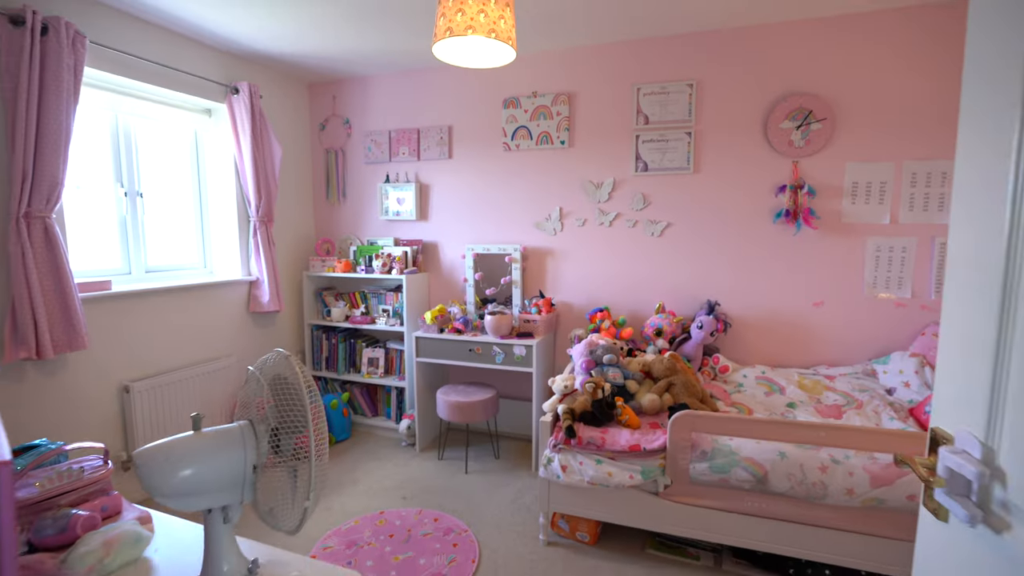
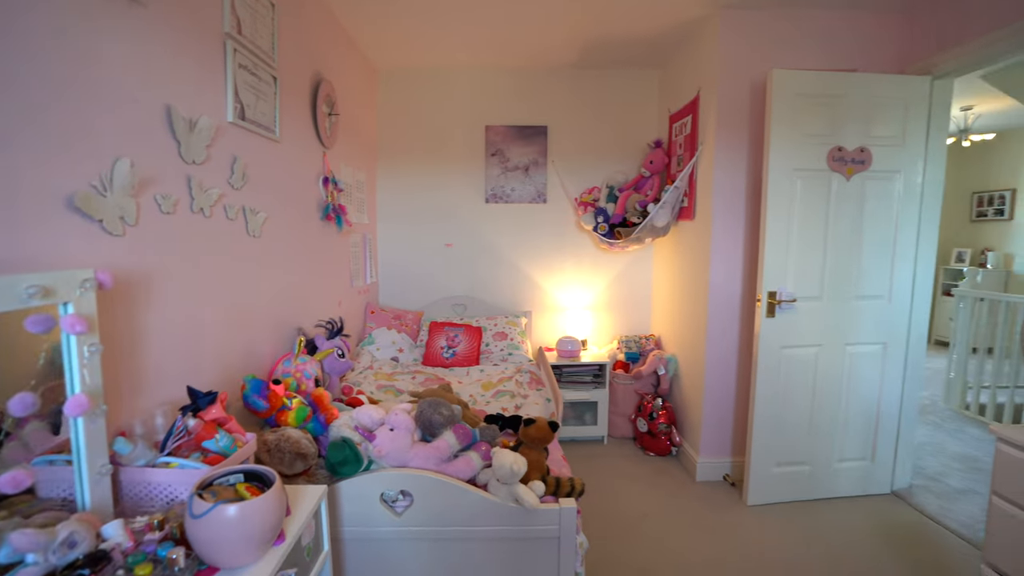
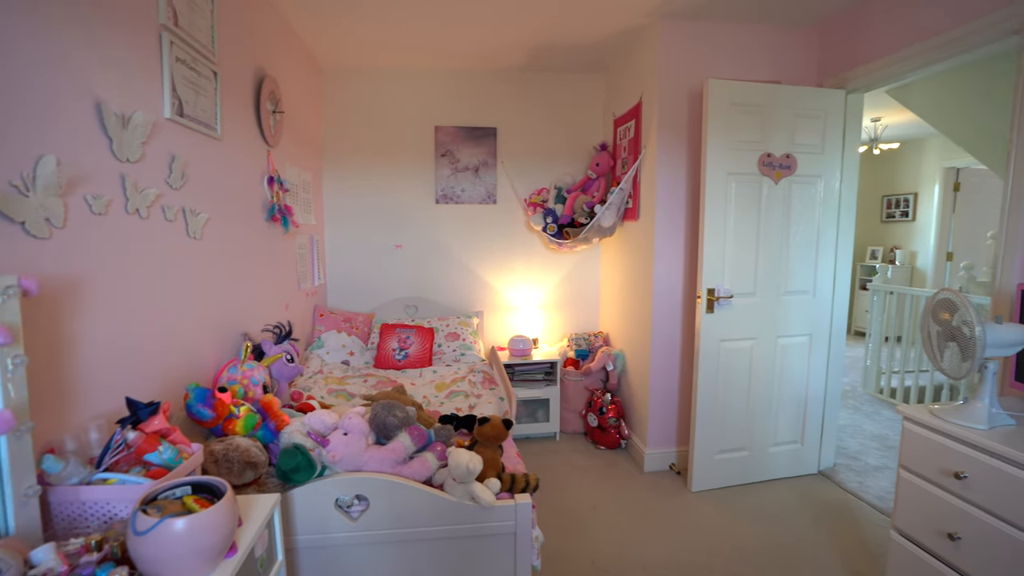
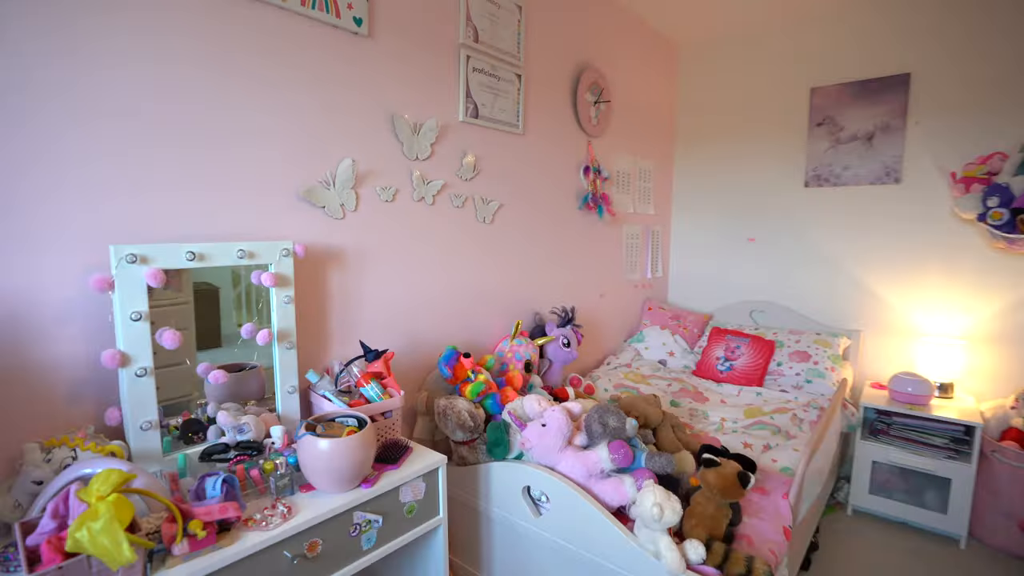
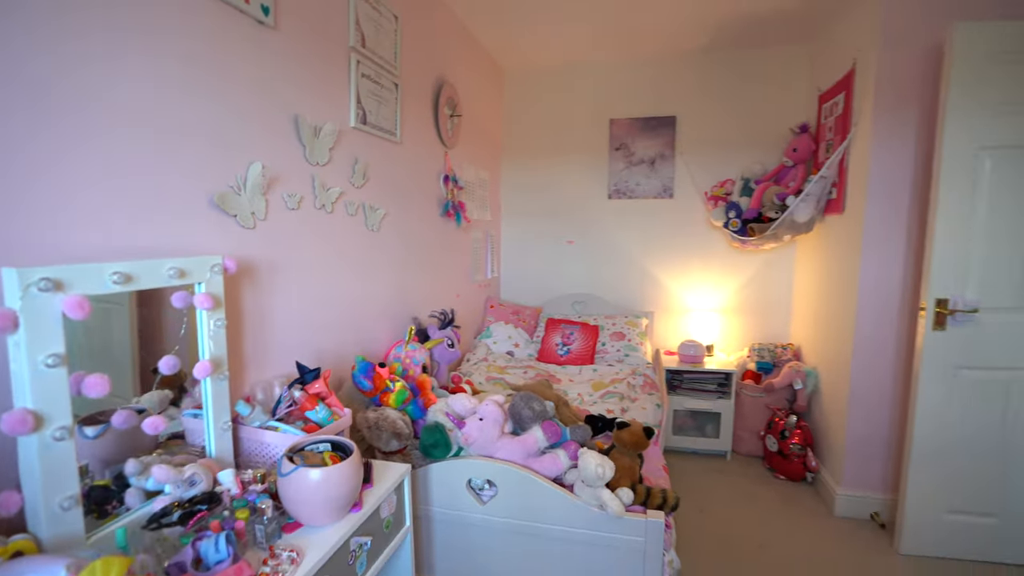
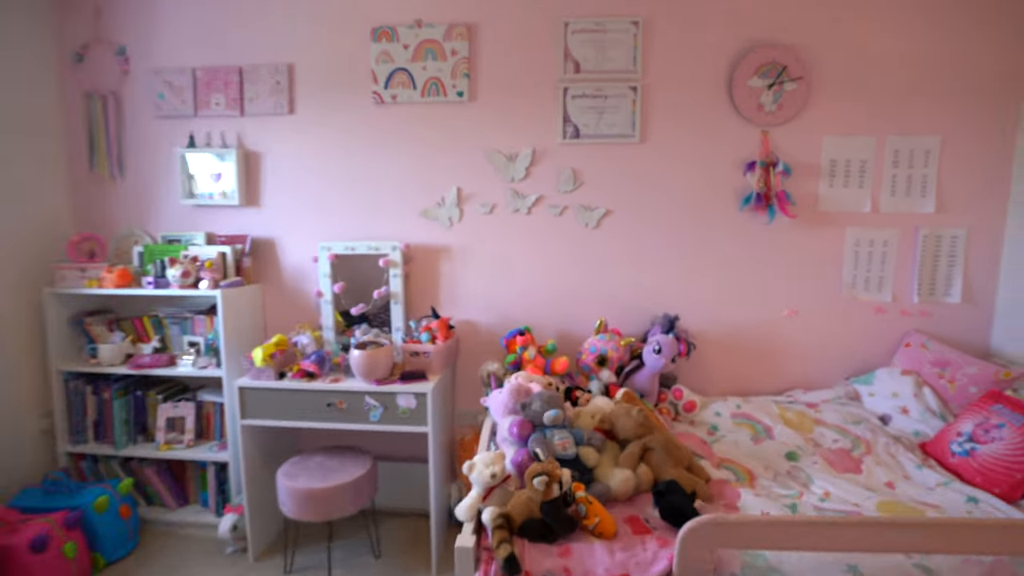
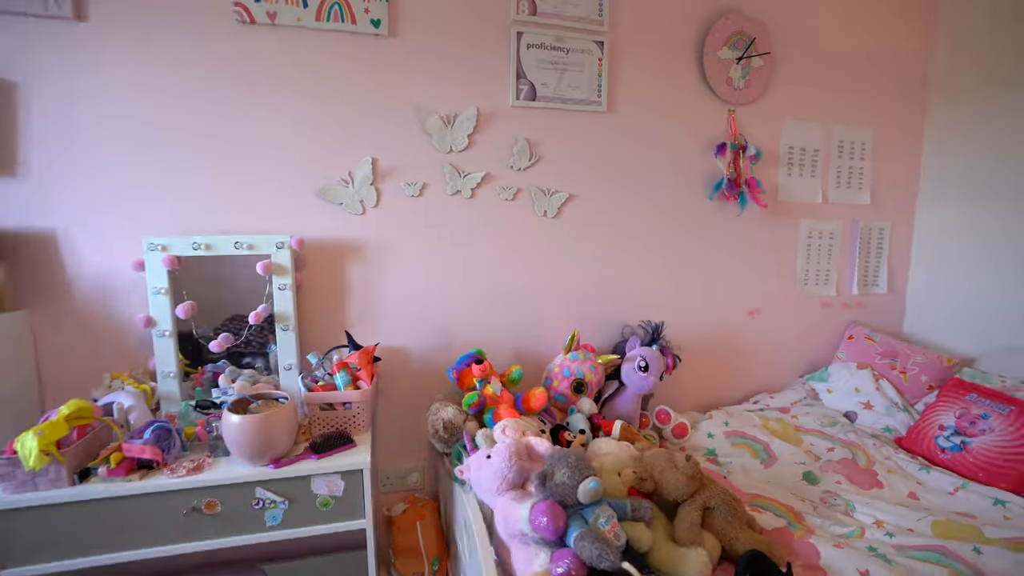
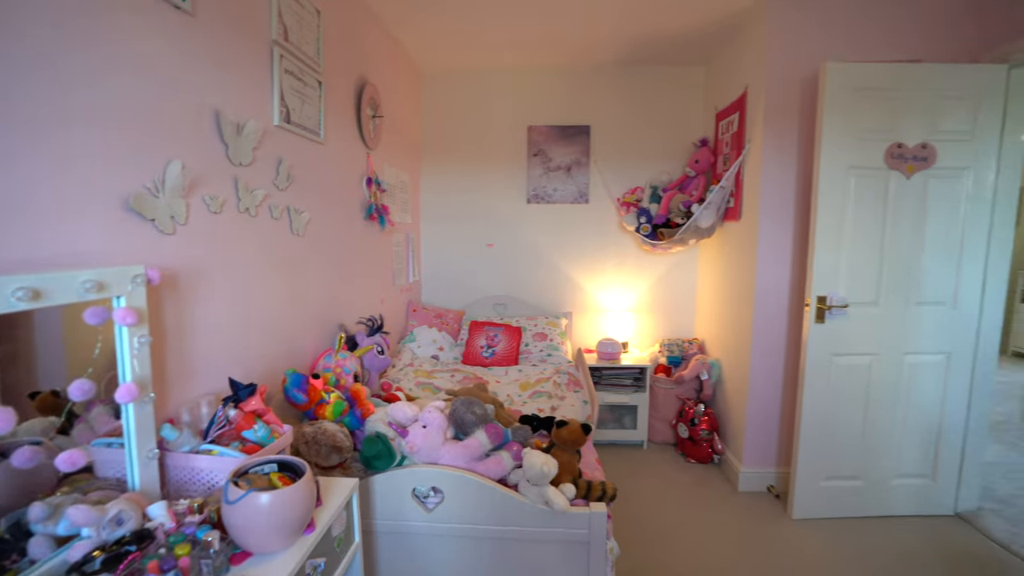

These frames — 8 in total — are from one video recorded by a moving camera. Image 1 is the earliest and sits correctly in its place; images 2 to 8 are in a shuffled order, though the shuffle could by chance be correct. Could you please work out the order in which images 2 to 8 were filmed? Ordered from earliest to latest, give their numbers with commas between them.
6, 7, 4, 5, 8, 2, 3
